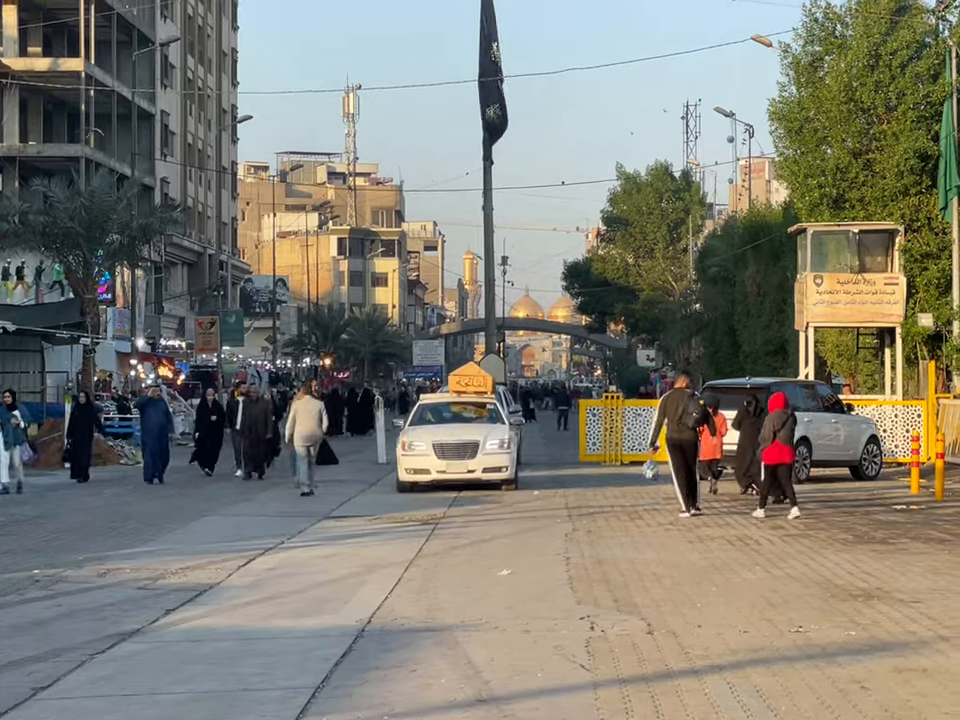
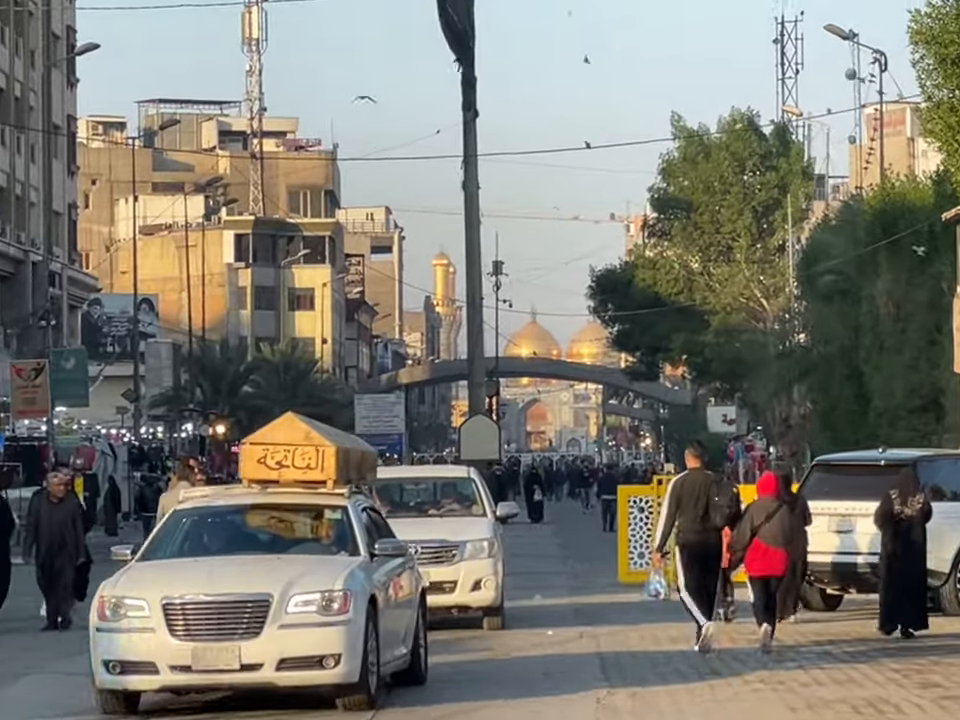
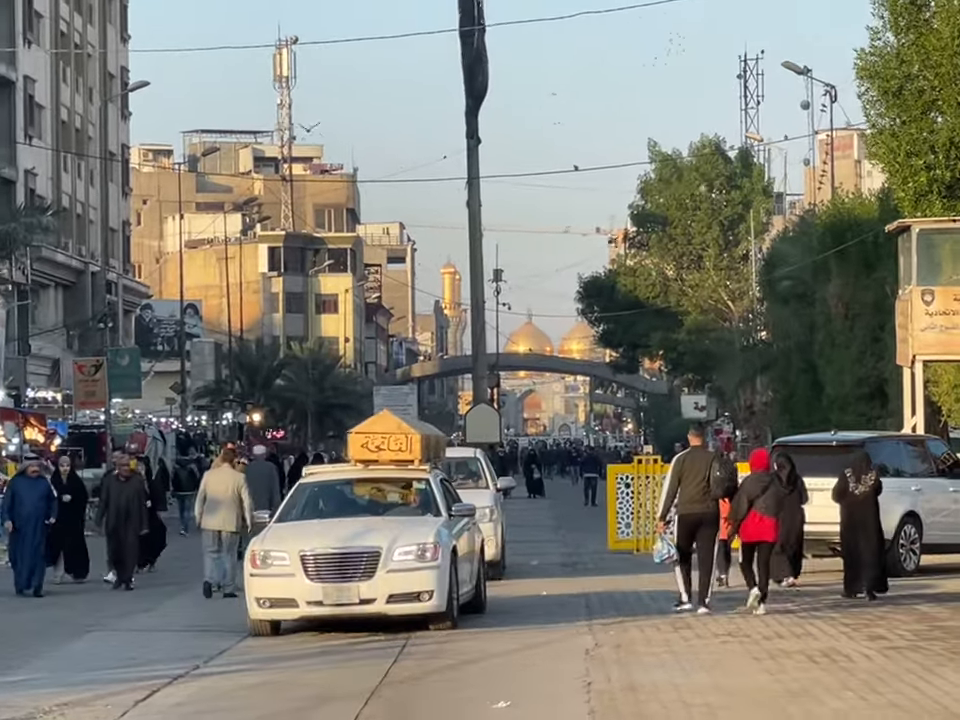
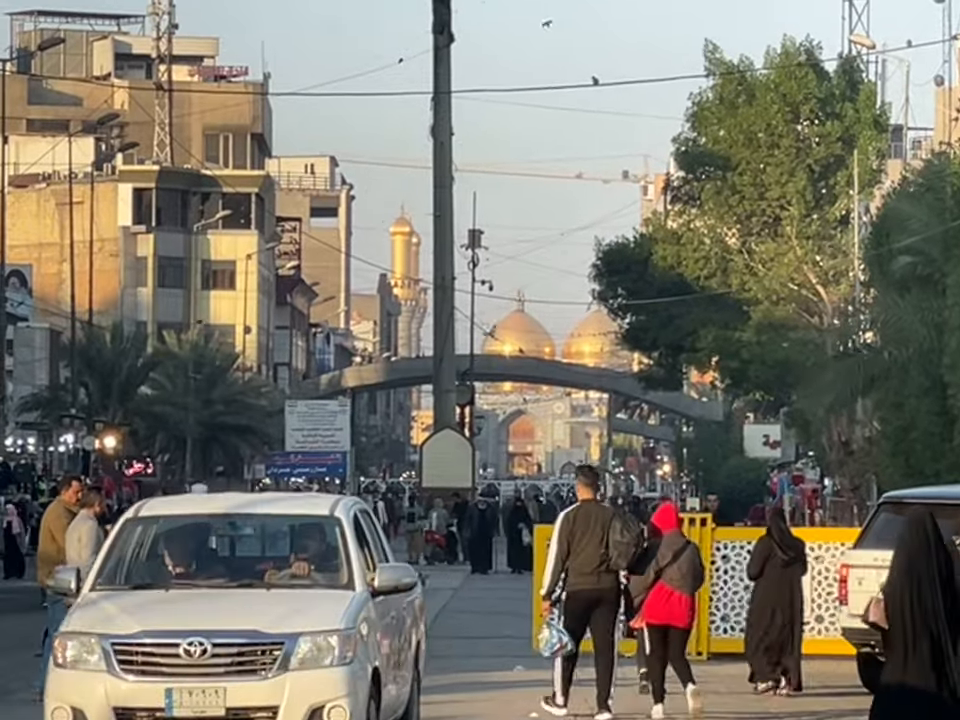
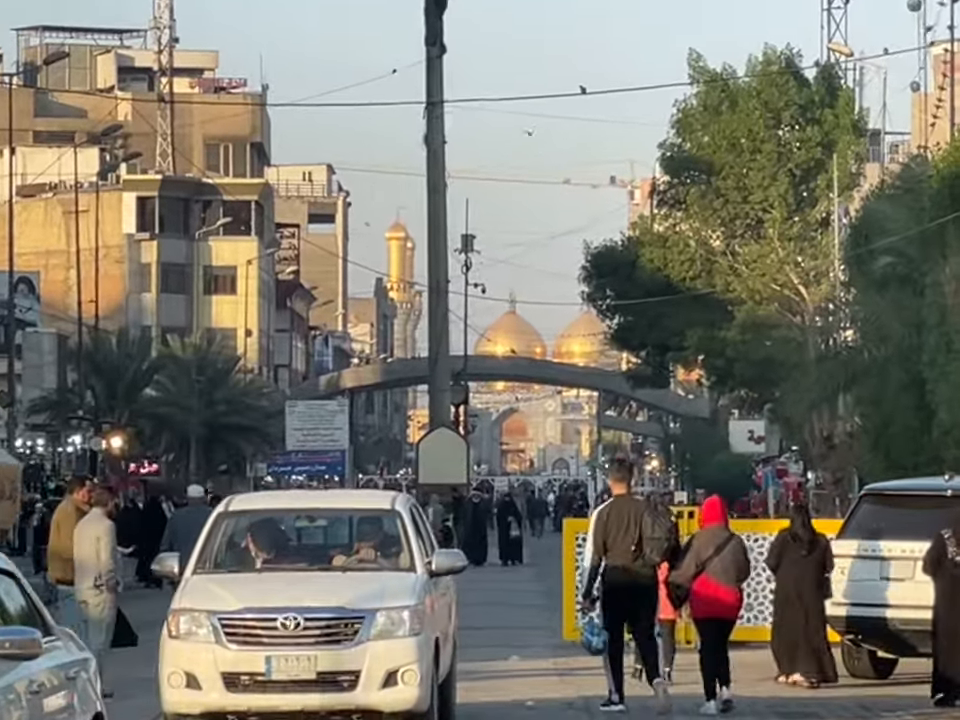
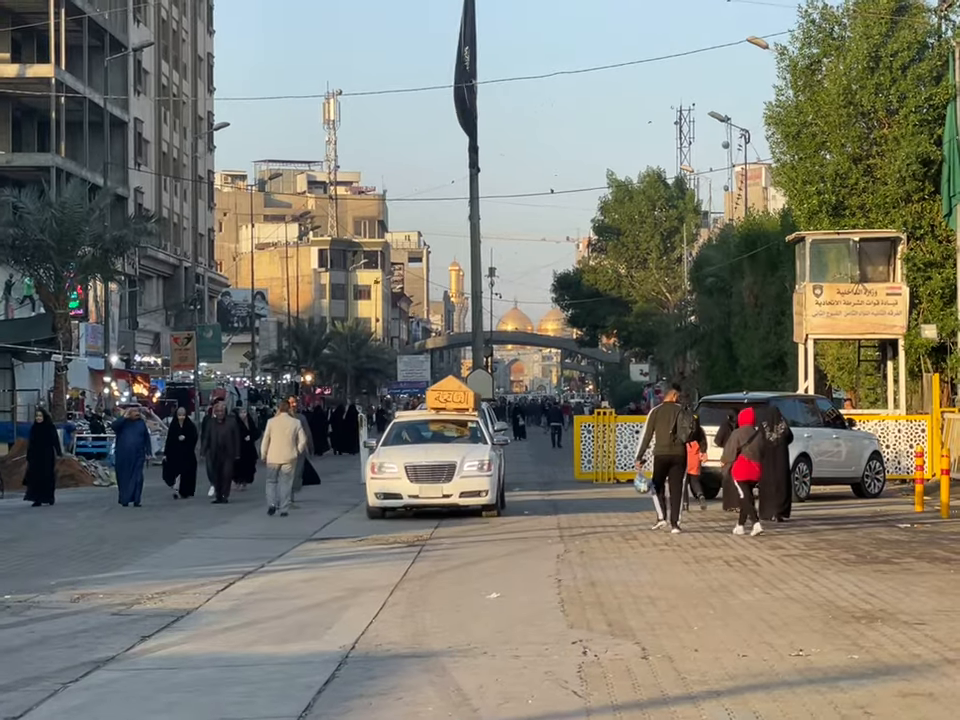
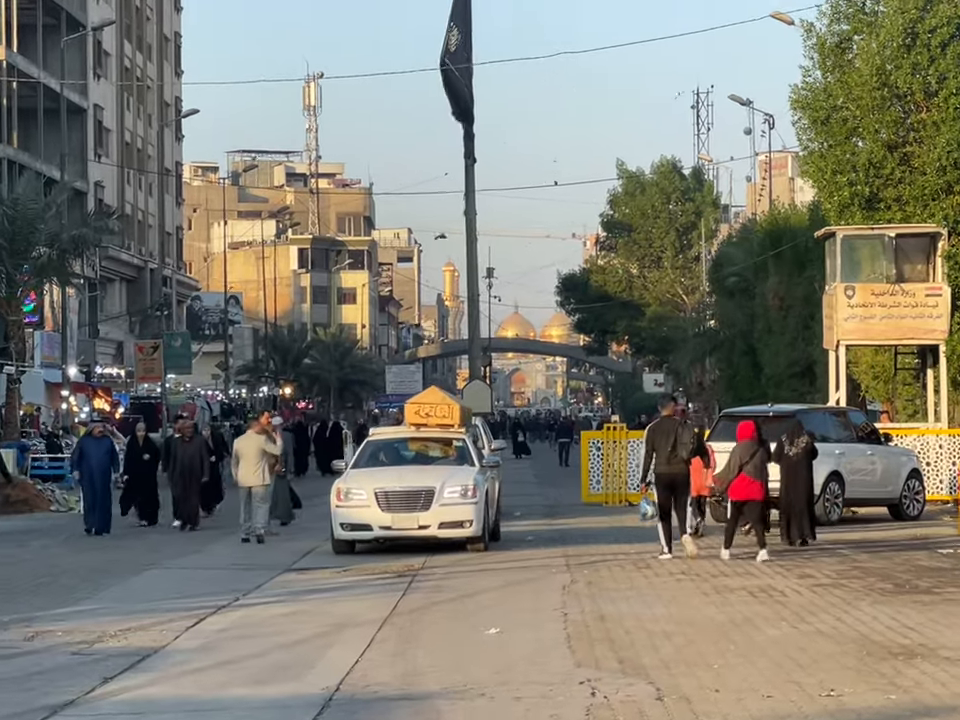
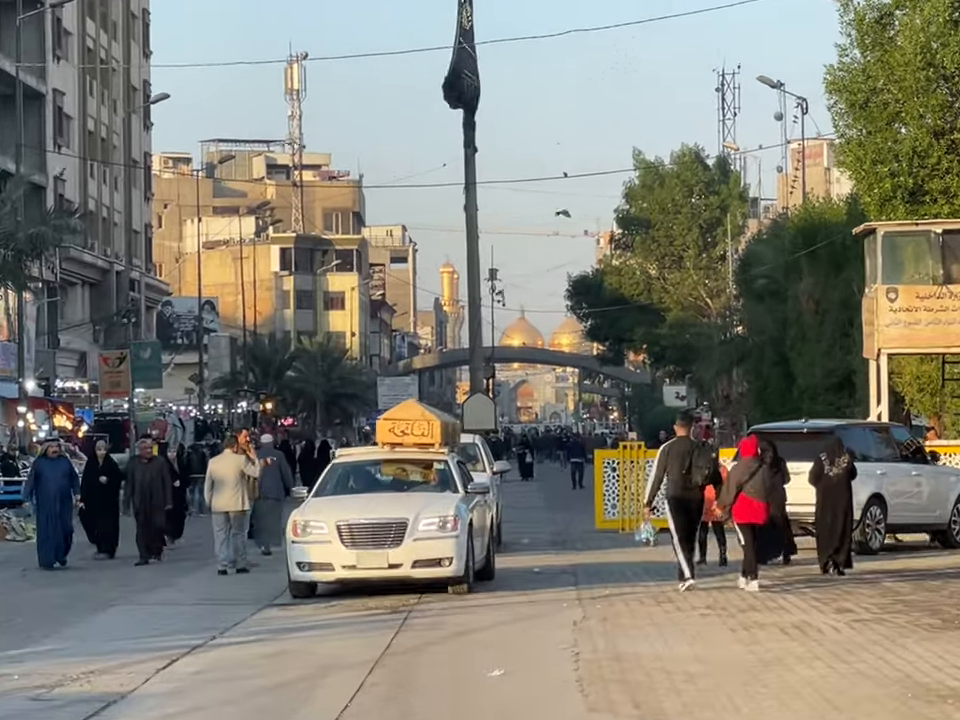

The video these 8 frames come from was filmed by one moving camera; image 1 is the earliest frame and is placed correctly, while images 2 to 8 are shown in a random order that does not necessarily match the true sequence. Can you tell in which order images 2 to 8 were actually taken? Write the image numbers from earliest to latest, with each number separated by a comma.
6, 7, 8, 3, 2, 5, 4
